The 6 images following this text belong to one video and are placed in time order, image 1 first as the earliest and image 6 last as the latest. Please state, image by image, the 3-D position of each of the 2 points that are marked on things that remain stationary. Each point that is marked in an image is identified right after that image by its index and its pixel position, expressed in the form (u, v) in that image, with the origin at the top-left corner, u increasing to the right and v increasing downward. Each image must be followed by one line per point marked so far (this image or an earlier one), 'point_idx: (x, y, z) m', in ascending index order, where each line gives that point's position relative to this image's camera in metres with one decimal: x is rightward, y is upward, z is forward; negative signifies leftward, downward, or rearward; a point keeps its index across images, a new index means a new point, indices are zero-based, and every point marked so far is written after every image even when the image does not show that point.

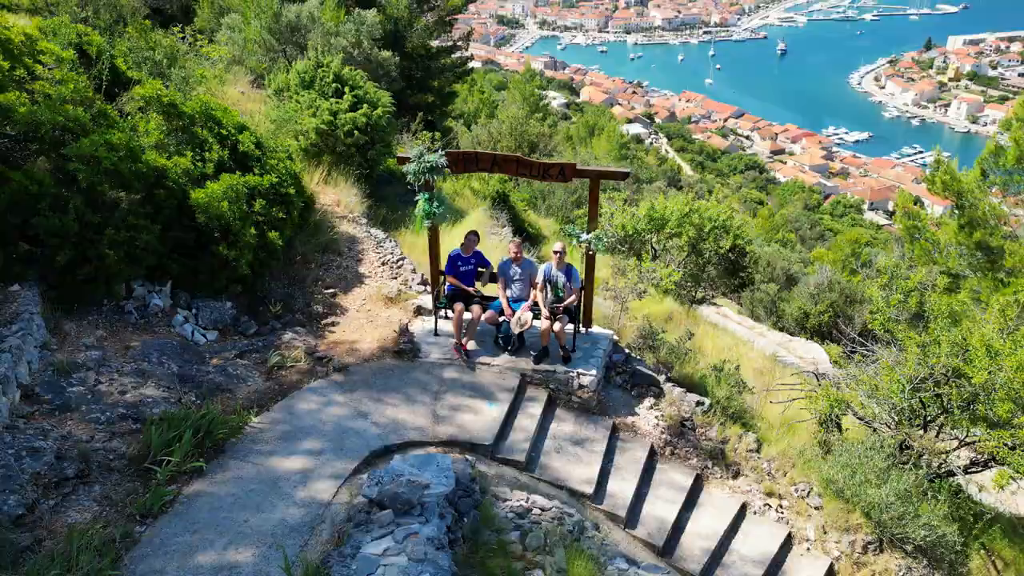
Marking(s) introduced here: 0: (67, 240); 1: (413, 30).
0: (-3.0, +0.3, +4.8) m
1: (-2.5, +6.4, +17.9) m
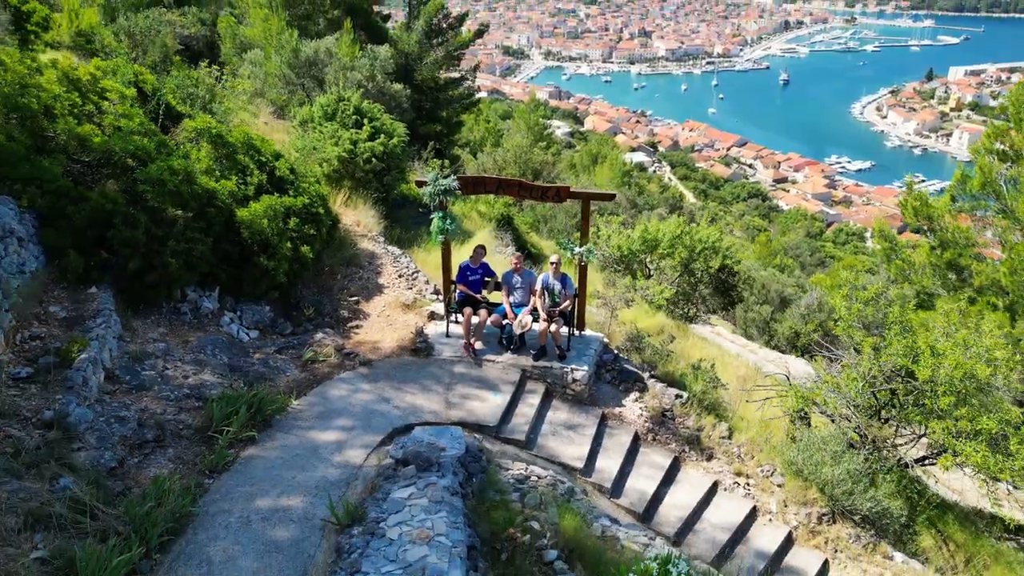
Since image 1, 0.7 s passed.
0: (-2.9, +0.3, +5.7) m
1: (-2.3, +5.9, +19.0) m
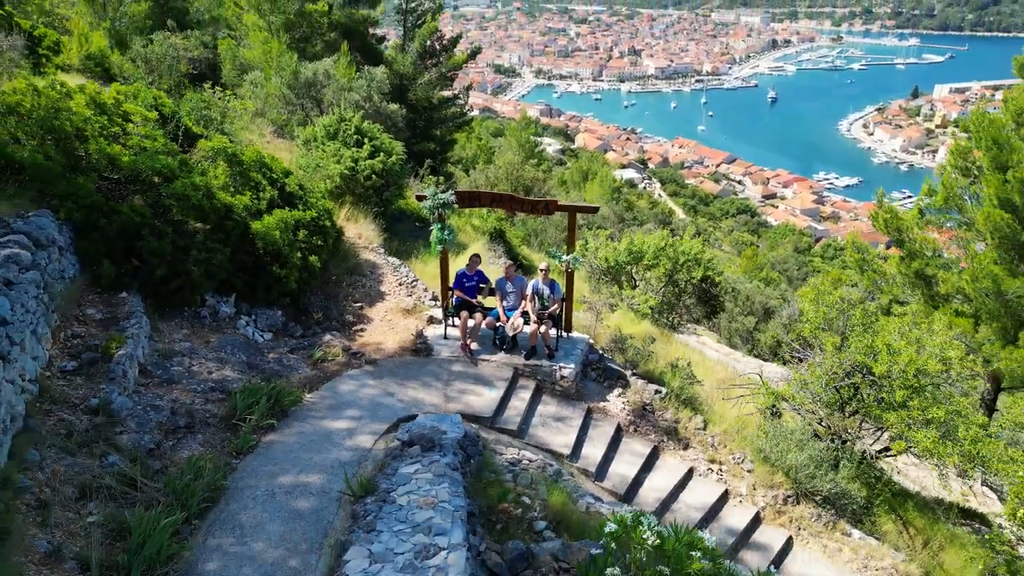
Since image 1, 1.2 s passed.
0: (-3.0, +0.3, +6.2) m
1: (-2.6, +5.6, +19.6) m
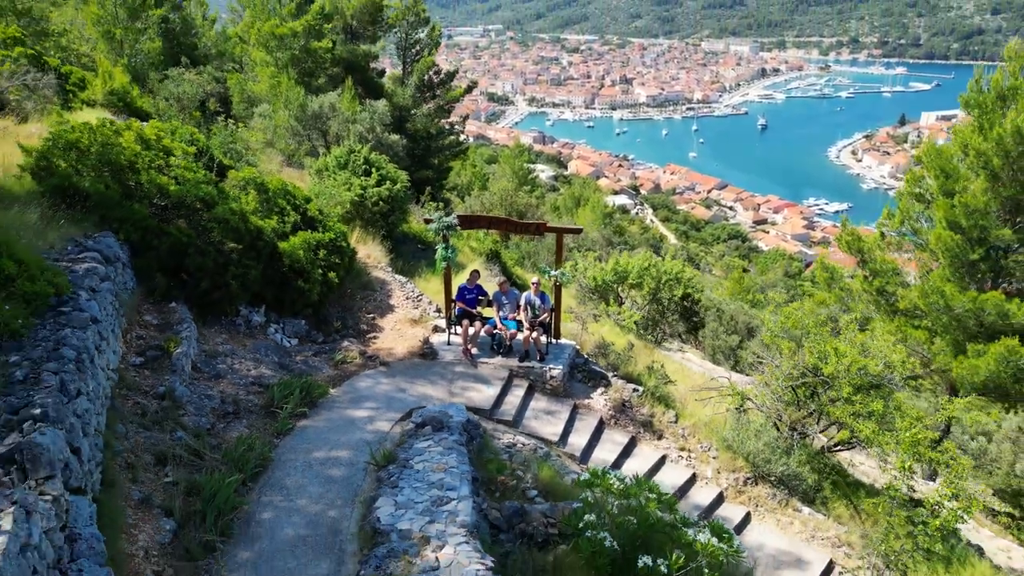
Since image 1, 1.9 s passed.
0: (-3.1, +0.1, +7.2) m
1: (-2.7, +5.0, +20.8) m
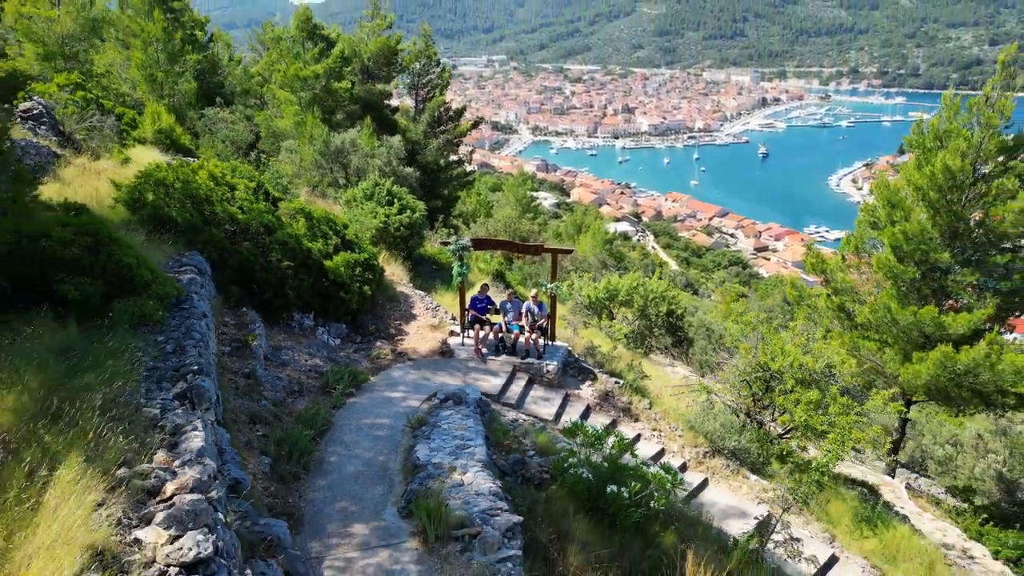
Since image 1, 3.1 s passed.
0: (-3.0, 0.0, +8.9) m
1: (-2.6, +4.4, +22.7) m
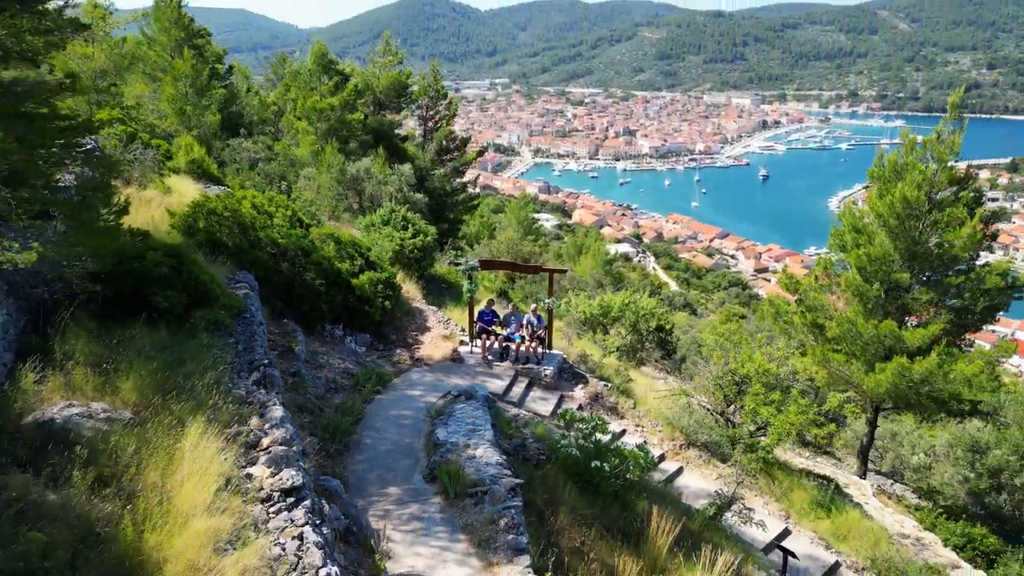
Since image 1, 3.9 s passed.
0: (-3.0, -0.2, +10.4) m
1: (-2.5, +3.7, +24.3) m
